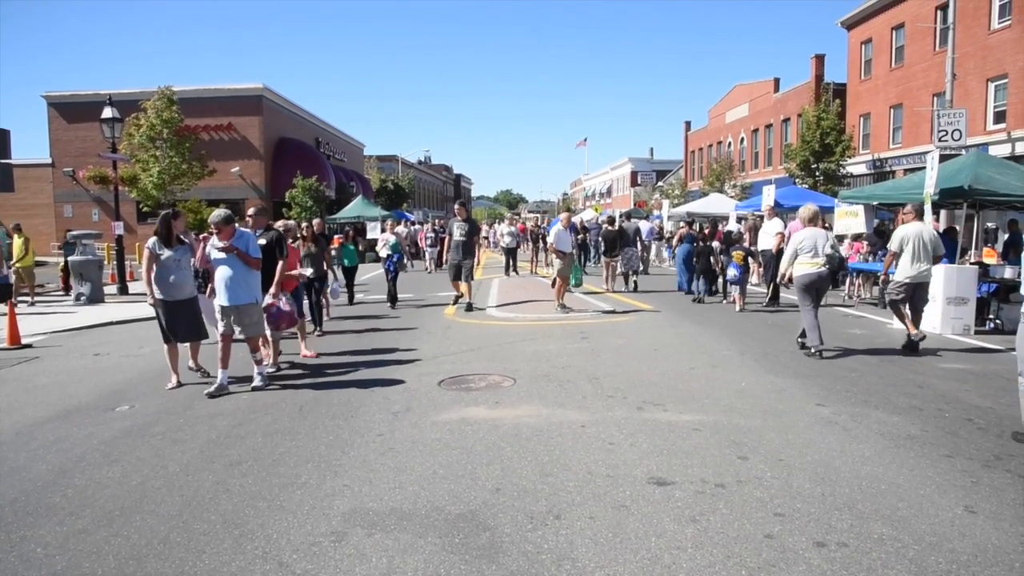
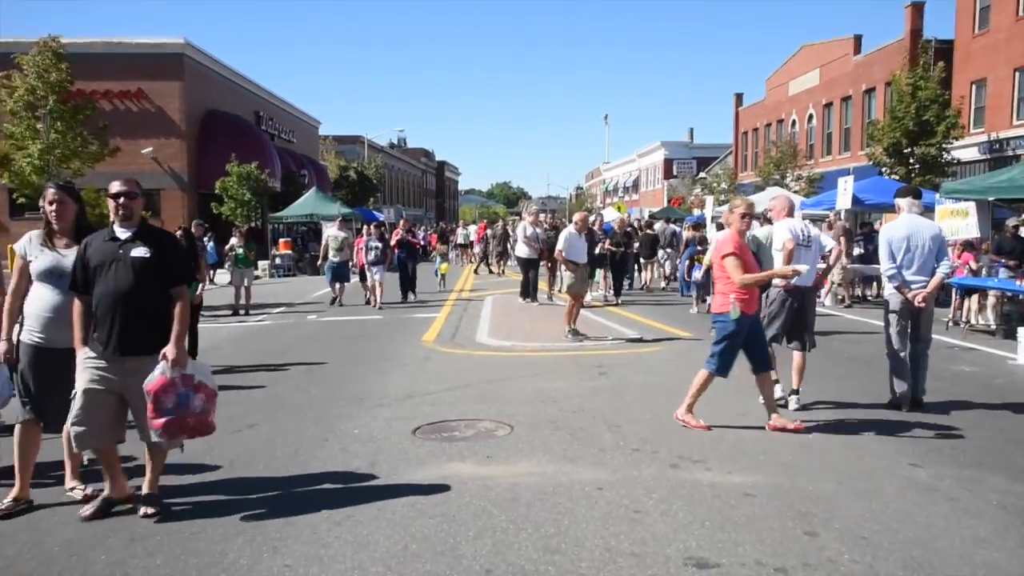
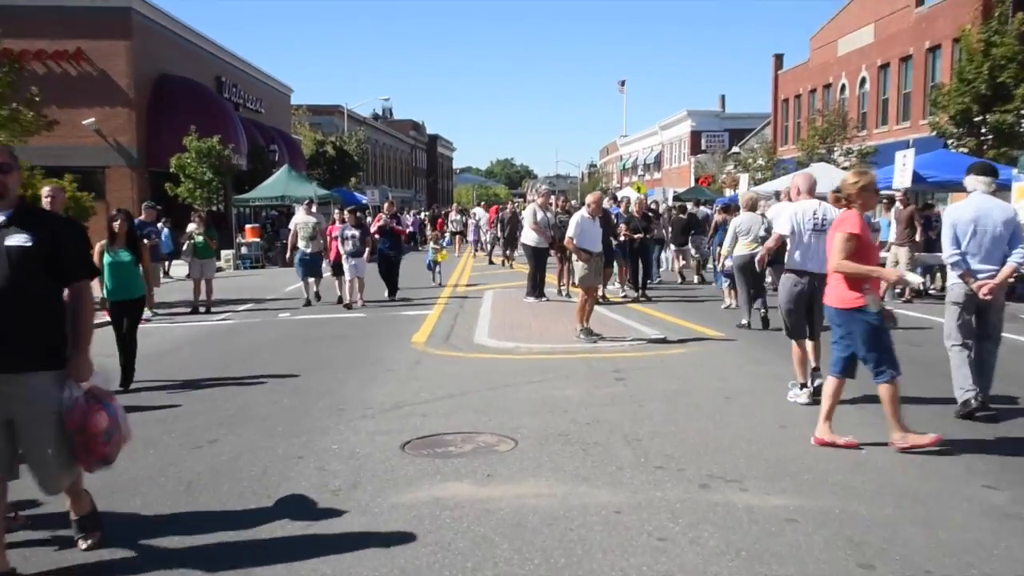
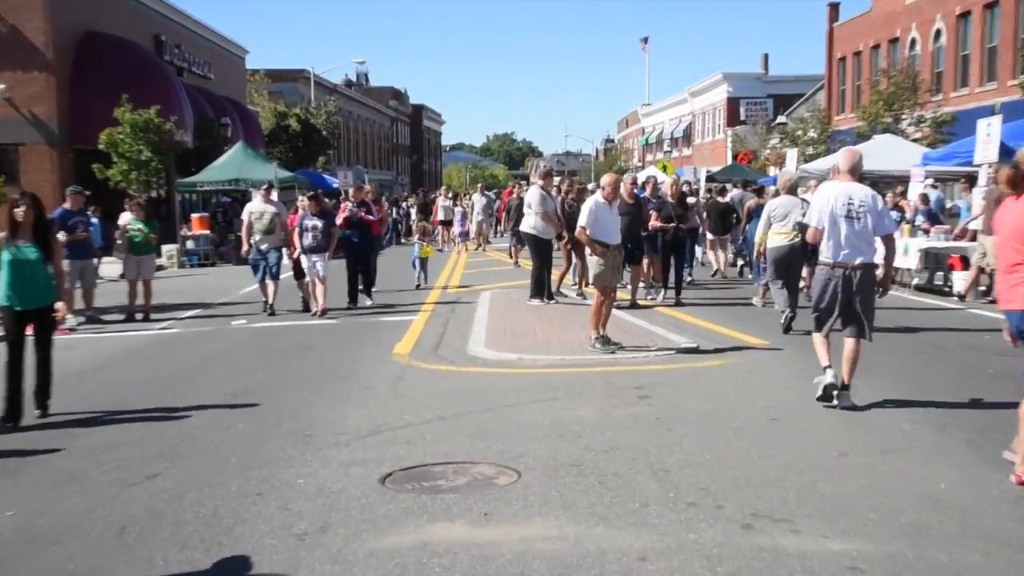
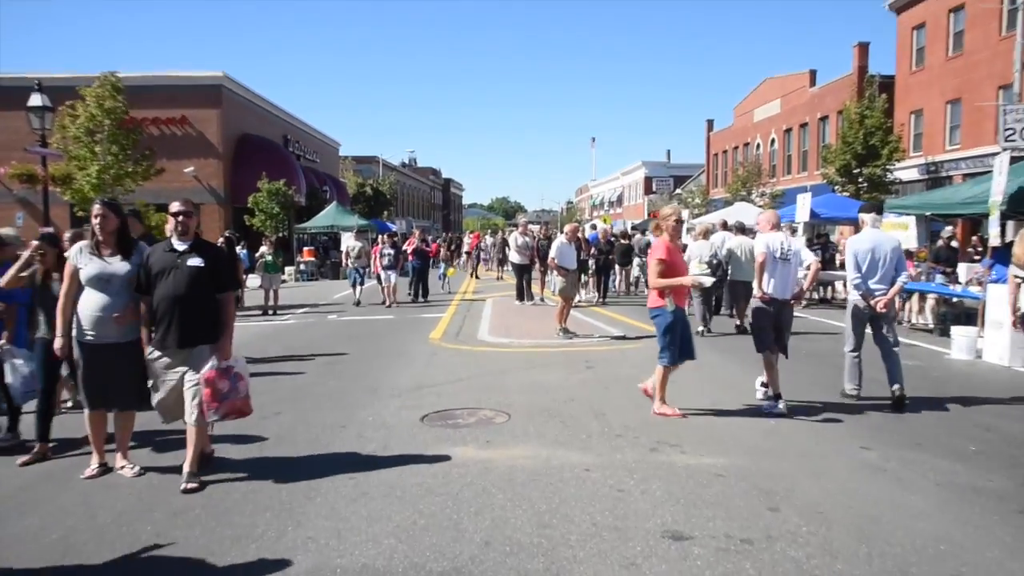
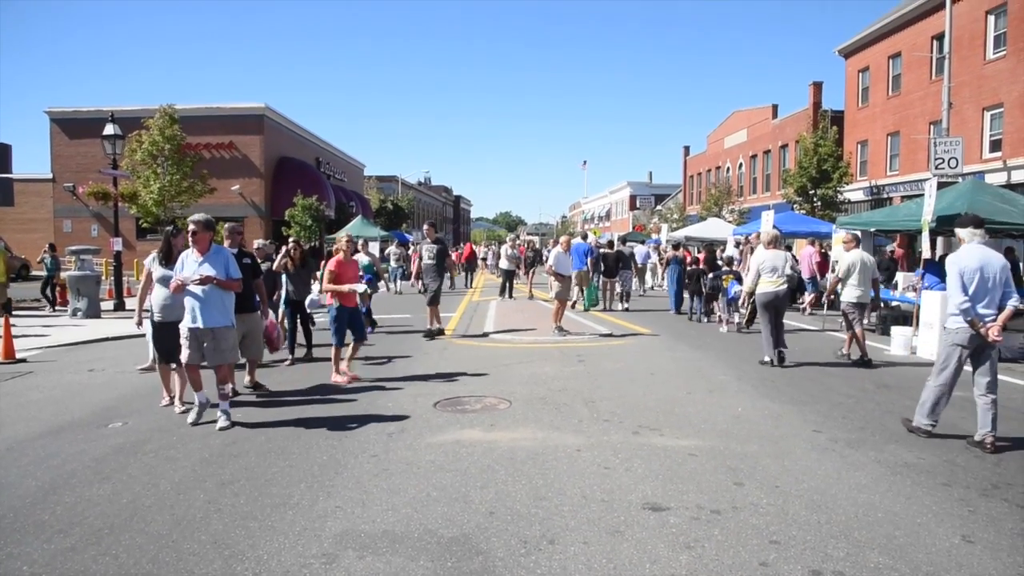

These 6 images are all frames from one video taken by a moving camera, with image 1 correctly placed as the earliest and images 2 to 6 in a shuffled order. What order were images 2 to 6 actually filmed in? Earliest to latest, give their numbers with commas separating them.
6, 5, 2, 3, 4
